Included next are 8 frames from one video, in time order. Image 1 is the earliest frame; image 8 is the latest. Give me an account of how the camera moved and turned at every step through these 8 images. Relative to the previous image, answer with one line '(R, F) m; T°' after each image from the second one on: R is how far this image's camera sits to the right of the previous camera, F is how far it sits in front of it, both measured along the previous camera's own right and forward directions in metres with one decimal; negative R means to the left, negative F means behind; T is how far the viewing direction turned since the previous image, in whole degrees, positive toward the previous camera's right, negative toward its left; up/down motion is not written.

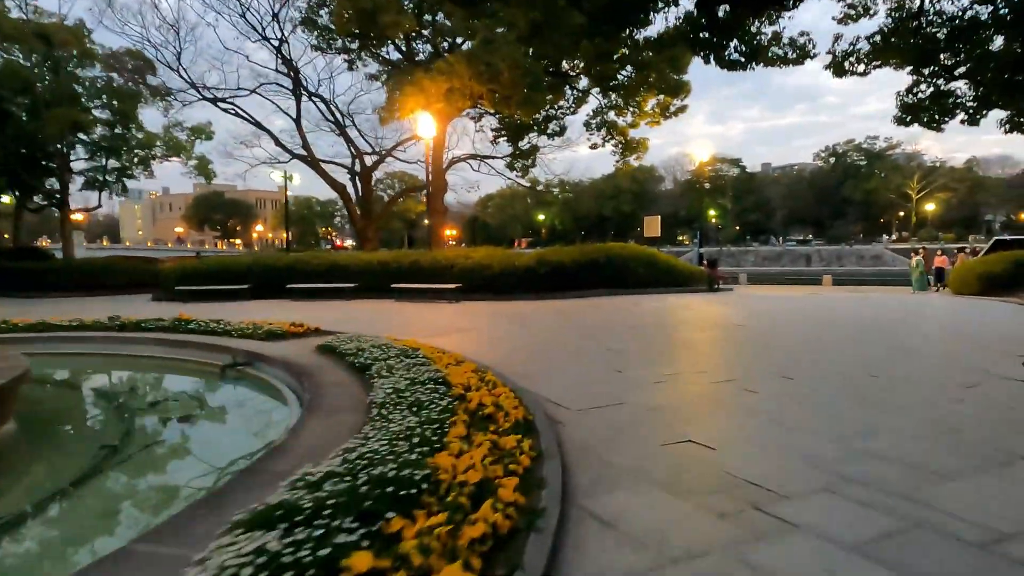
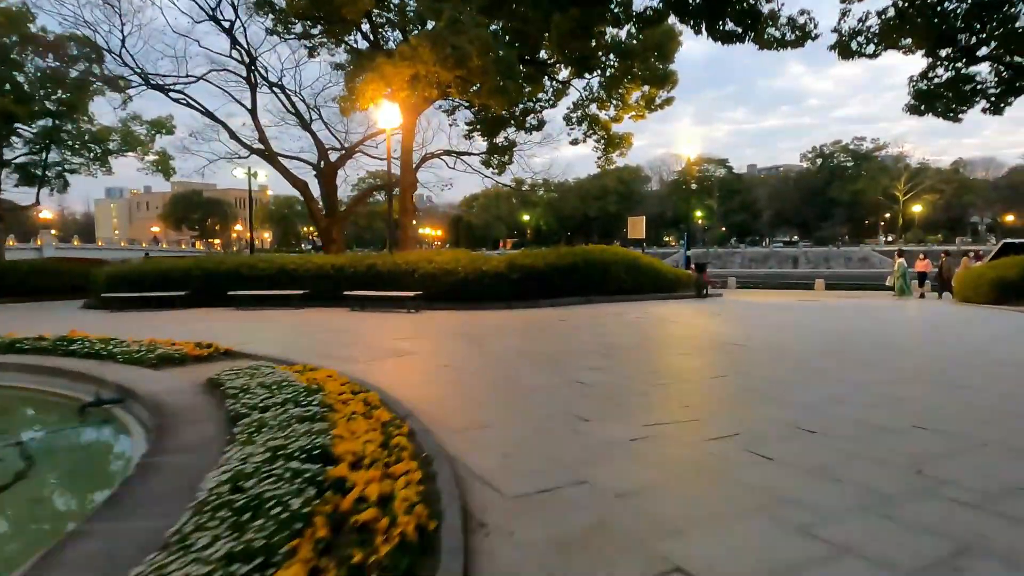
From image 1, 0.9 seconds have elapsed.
(+0.5, +1.9) m; +1°
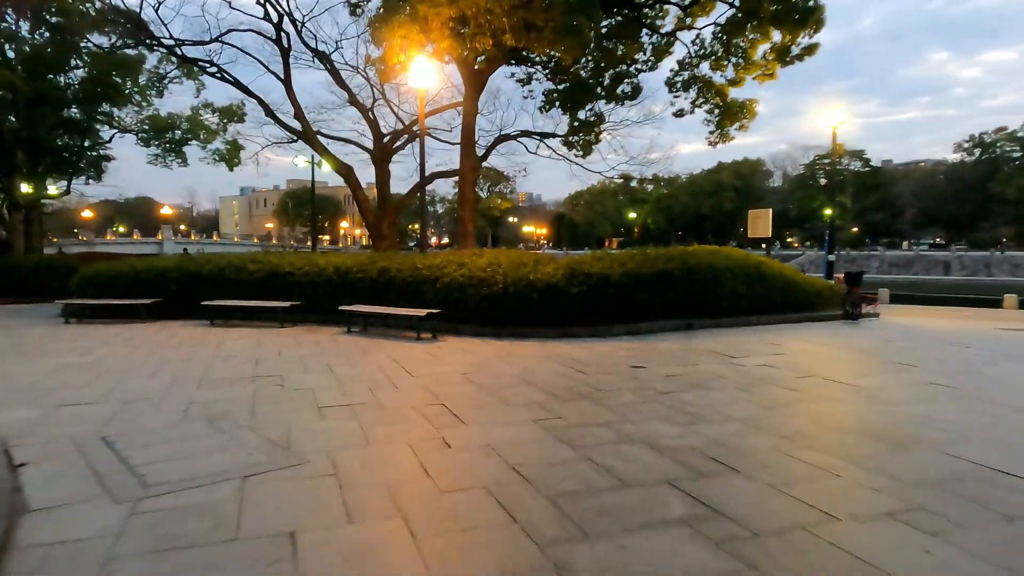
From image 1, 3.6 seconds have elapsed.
(+0.8, +5.2) m; -9°
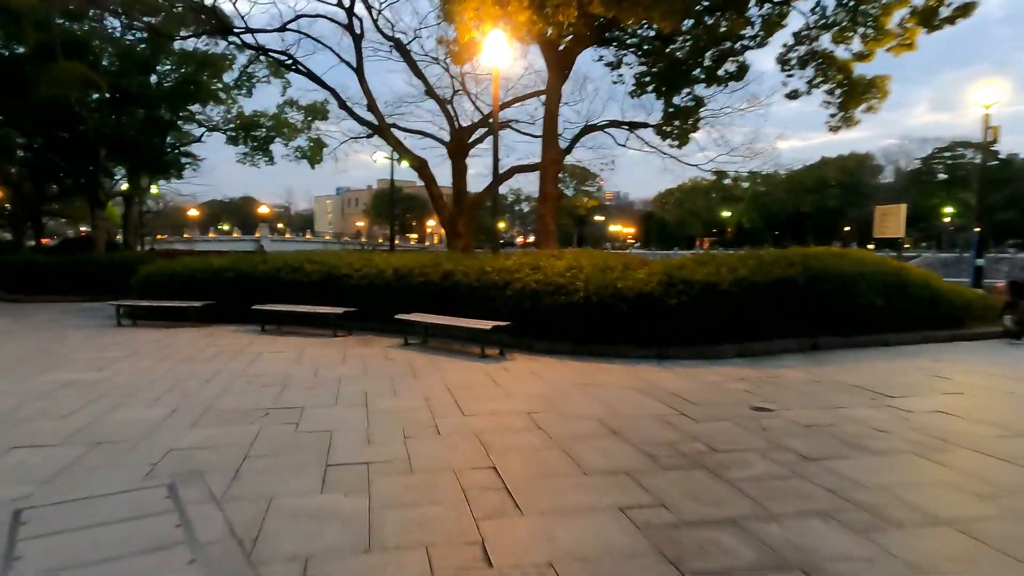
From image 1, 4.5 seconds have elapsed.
(0.0, +1.8) m; -7°
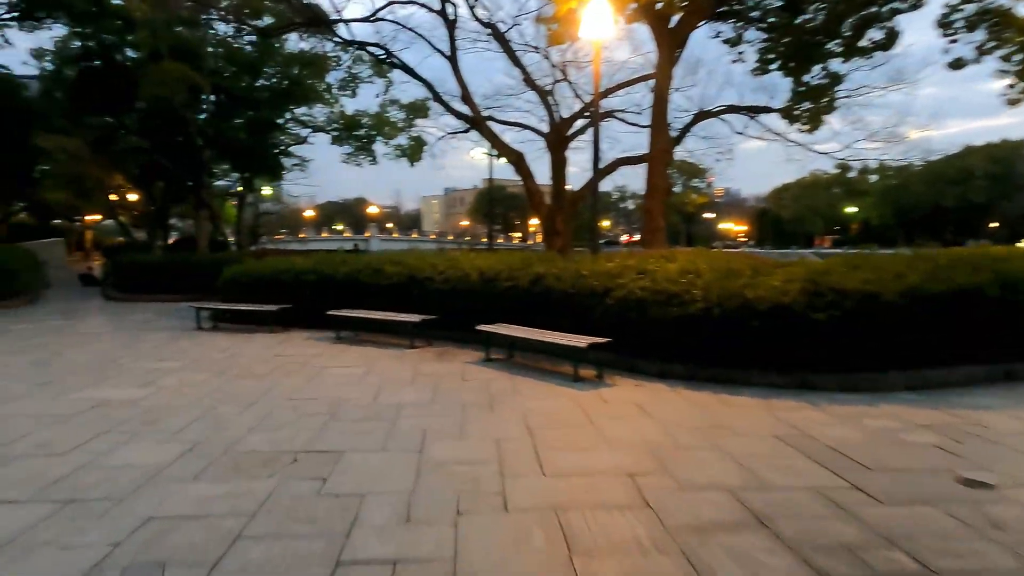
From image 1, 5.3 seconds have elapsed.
(0.0, +1.5) m; -9°
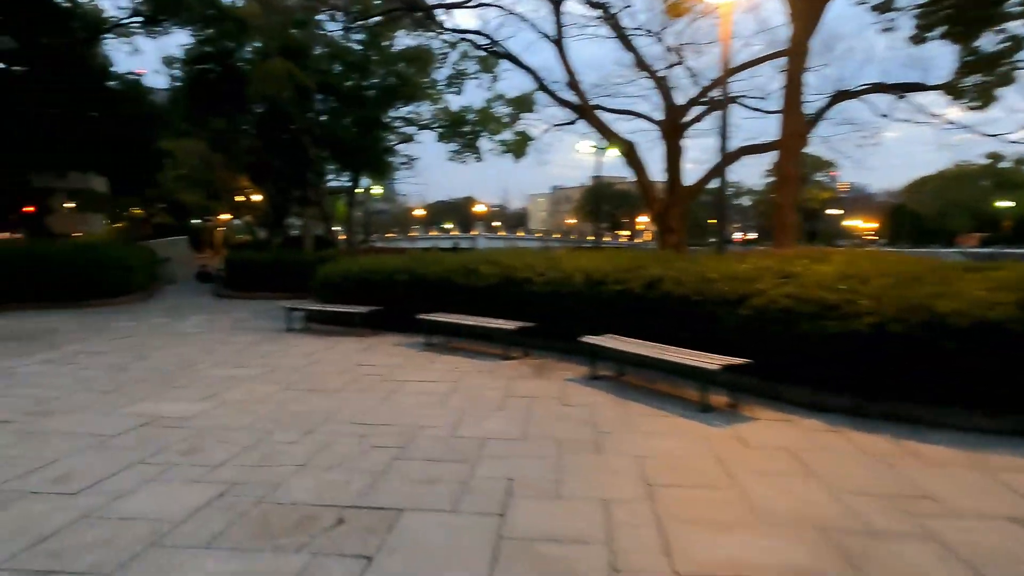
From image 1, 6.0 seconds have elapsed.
(-0.1, +1.3) m; -9°
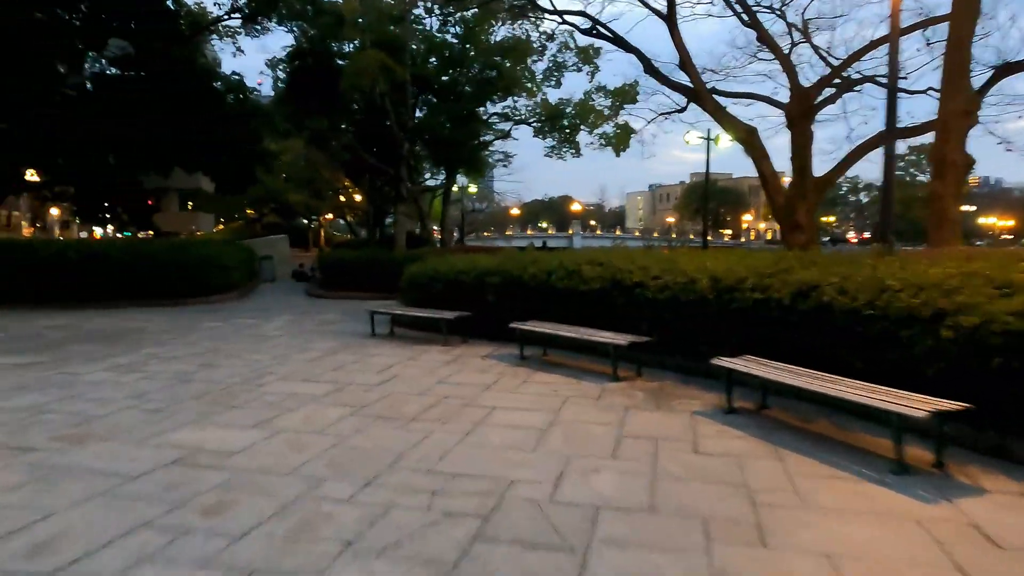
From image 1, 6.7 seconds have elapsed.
(-0.2, +1.4) m; -8°
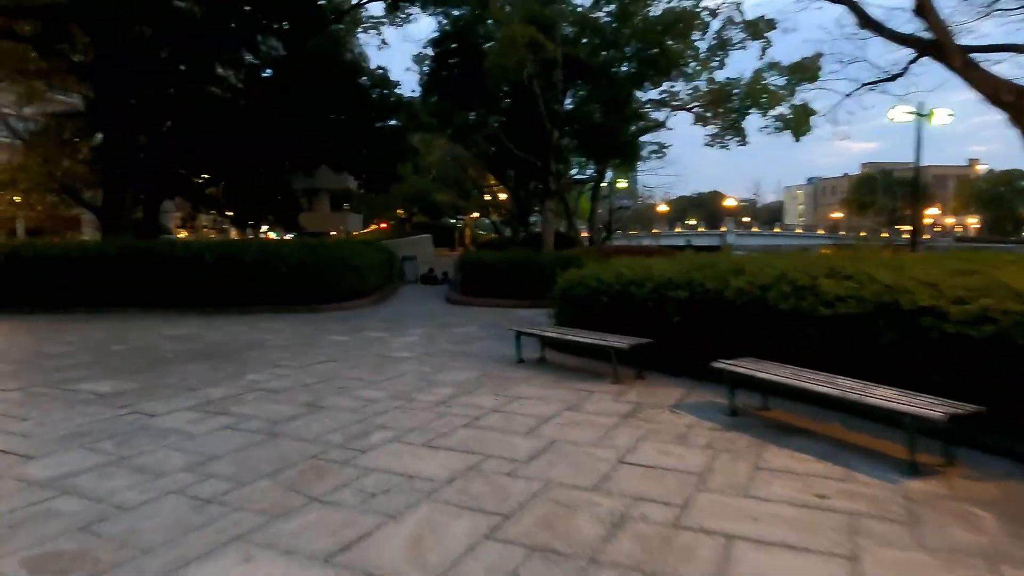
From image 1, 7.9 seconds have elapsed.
(-0.6, +2.4) m; -12°
